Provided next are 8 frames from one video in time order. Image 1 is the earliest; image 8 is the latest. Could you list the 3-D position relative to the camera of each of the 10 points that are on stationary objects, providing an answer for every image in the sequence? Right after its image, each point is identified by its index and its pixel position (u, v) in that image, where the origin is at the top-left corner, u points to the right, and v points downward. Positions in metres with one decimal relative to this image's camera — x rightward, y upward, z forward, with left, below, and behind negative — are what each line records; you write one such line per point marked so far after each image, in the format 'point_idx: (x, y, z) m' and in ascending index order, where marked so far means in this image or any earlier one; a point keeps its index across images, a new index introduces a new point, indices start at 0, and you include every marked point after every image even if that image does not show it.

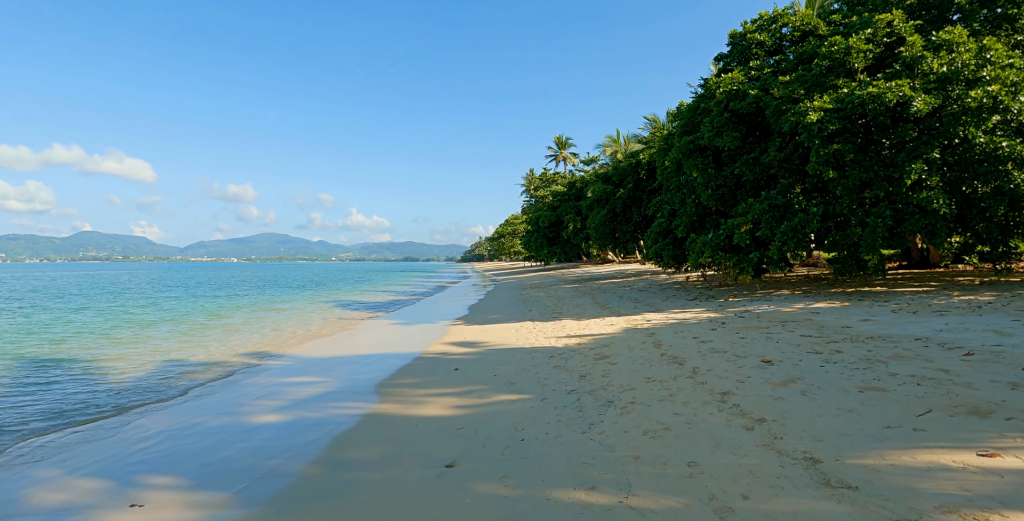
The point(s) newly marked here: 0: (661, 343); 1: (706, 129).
0: (+2.5, -1.4, +8.8) m
1: (+5.7, +3.8, +15.3) m
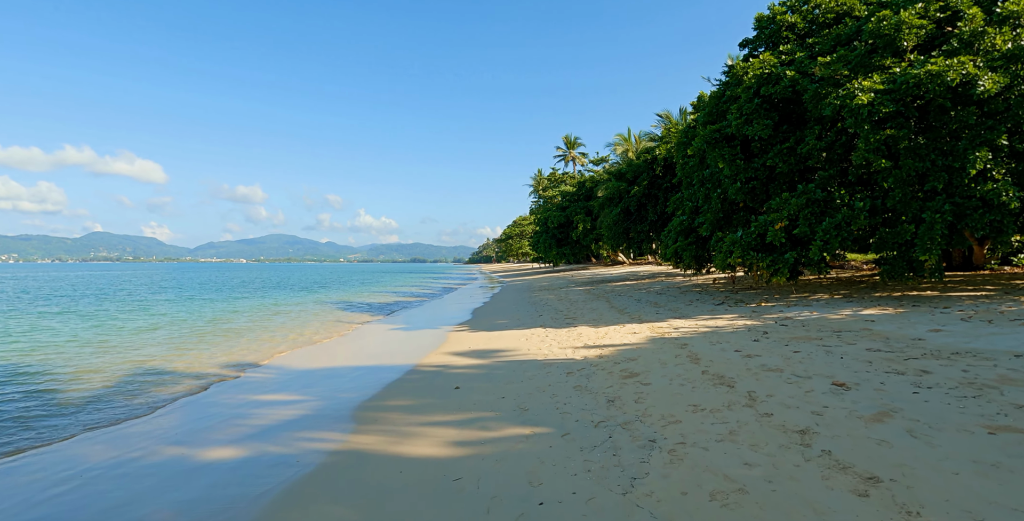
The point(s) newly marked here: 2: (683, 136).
0: (+2.6, -1.4, +7.4) m
1: (+5.9, +3.8, +13.9) m
2: (+5.9, +4.2, +17.9) m
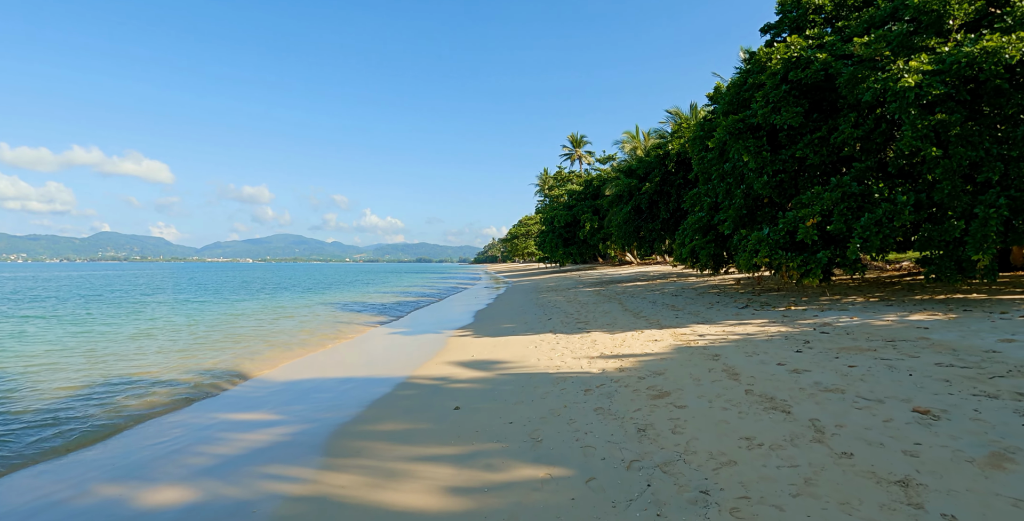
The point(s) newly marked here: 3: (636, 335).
0: (+2.8, -1.4, +6.4) m
1: (+6.1, +3.8, +12.9) m
2: (+6.1, +4.2, +16.9) m
3: (+2.3, -1.4, +9.8) m
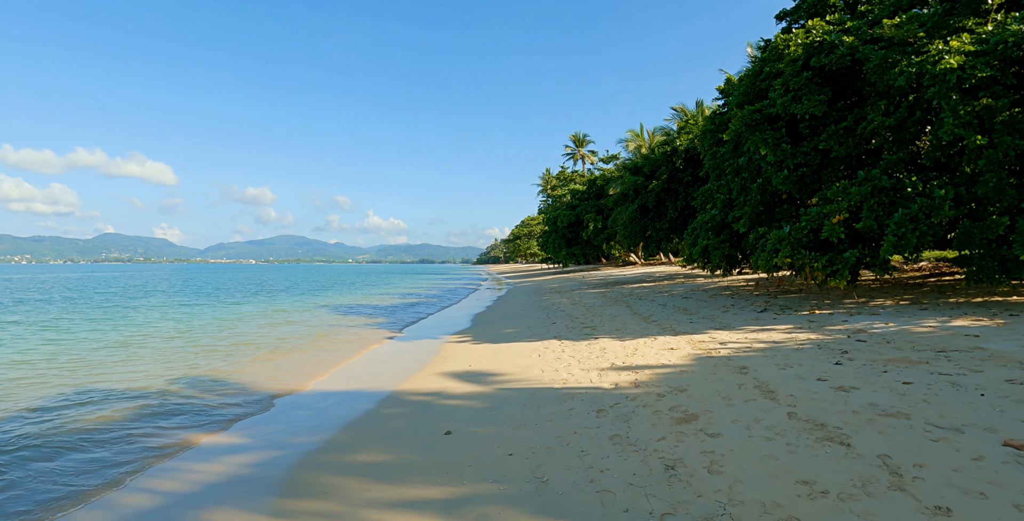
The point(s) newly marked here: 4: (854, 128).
0: (+2.8, -1.4, +5.5) m
1: (+6.1, +3.8, +12.0) m
2: (+6.1, +4.2, +16.0) m
3: (+2.4, -1.4, +9.0) m
4: (+7.2, +2.8, +11.0) m
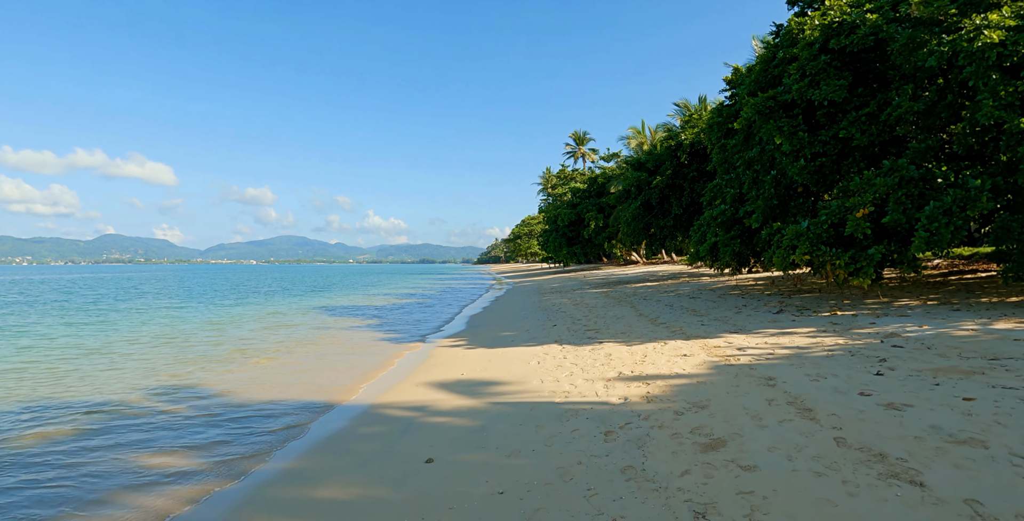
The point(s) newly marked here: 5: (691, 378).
0: (+2.7, -1.3, +4.7) m
1: (+6.0, +3.9, +11.2) m
2: (+6.1, +4.2, +15.2) m
3: (+2.3, -1.4, +8.2) m
4: (+7.1, +2.8, +10.2) m
5: (+2.1, -1.4, +6.2) m
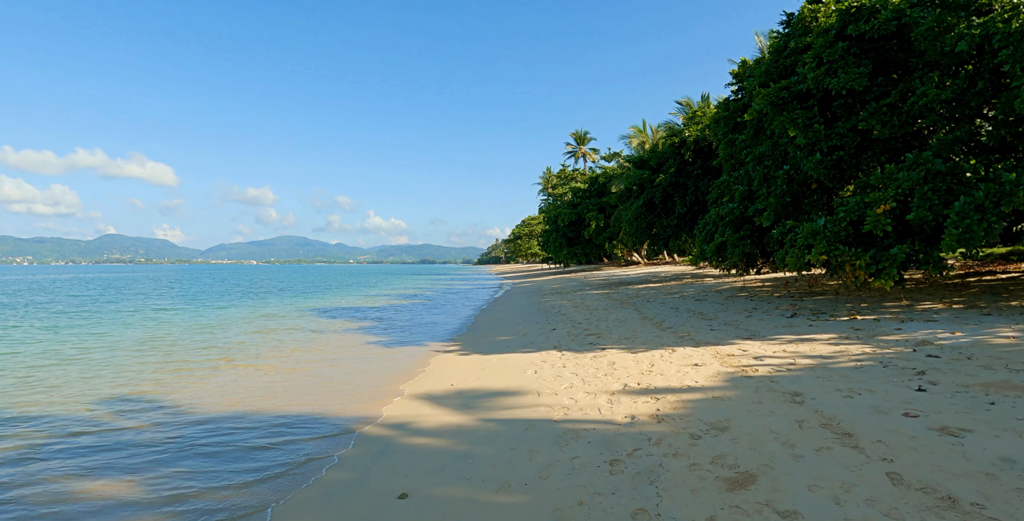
0: (+2.6, -1.3, +4.1) m
1: (+6.0, +3.9, +10.5) m
2: (+6.0, +4.2, +14.5) m
3: (+2.2, -1.4, +7.5) m
4: (+7.0, +2.8, +9.5) m
5: (+2.1, -1.4, +5.5) m
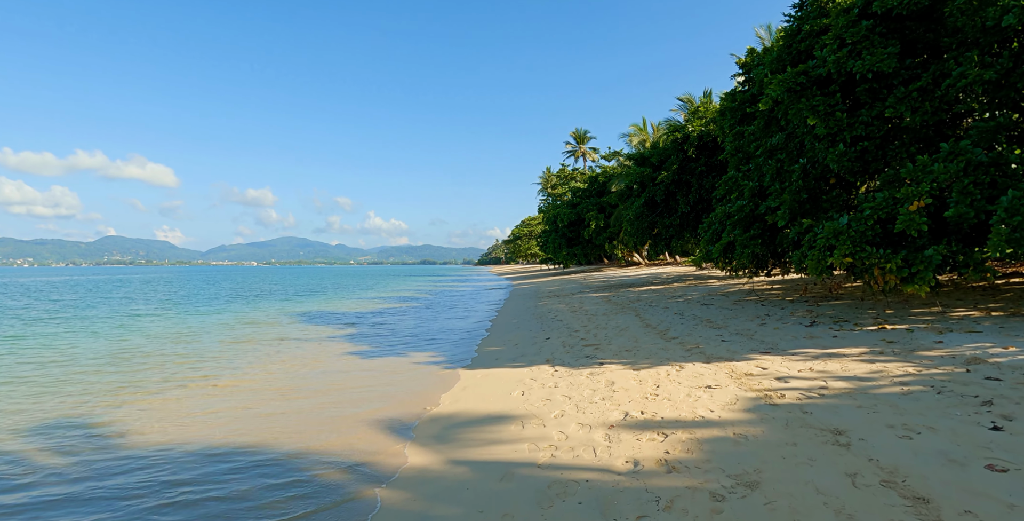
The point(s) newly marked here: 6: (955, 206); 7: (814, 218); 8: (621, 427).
0: (+2.4, -1.4, +3.1) m
1: (+5.8, +3.8, +9.5) m
2: (+5.8, +4.2, +13.5) m
3: (+2.0, -1.4, +6.5) m
4: (+6.8, +2.8, +8.5) m
5: (+1.8, -1.4, +4.5) m
6: (+6.5, +0.8, +7.7) m
7: (+5.8, +0.8, +10.1) m
8: (+1.0, -1.5, +4.8) m
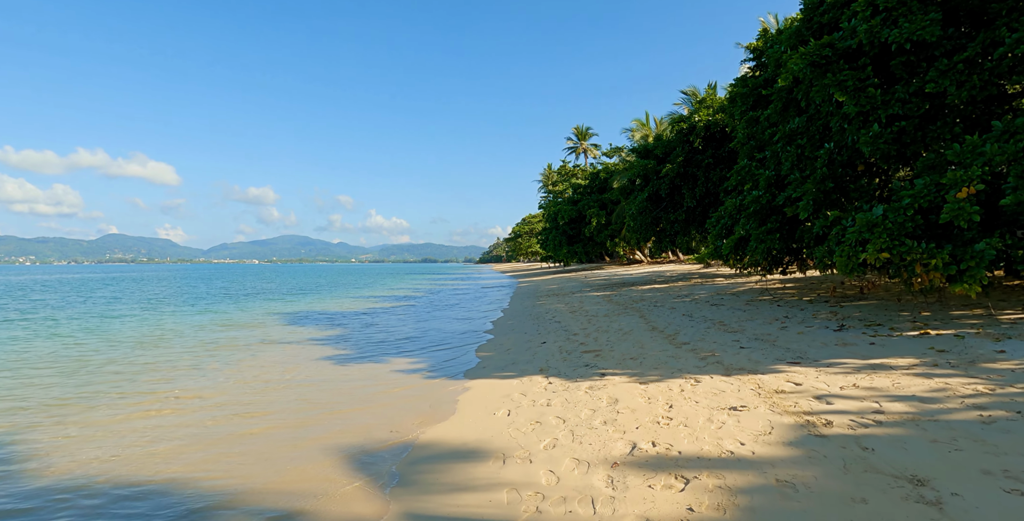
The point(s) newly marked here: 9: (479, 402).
0: (+2.2, -1.3, +2.0) m
1: (+5.6, +3.9, +8.4) m
2: (+5.6, +4.3, +12.5) m
3: (+1.9, -1.4, +5.5) m
4: (+6.6, +2.8, +7.4) m
5: (+1.7, -1.4, +3.5) m
6: (+6.3, +0.9, +6.6) m
7: (+5.7, +0.9, +9.0) m
8: (+0.8, -1.5, +3.7) m
9: (-0.4, -1.7, +6.2) m
